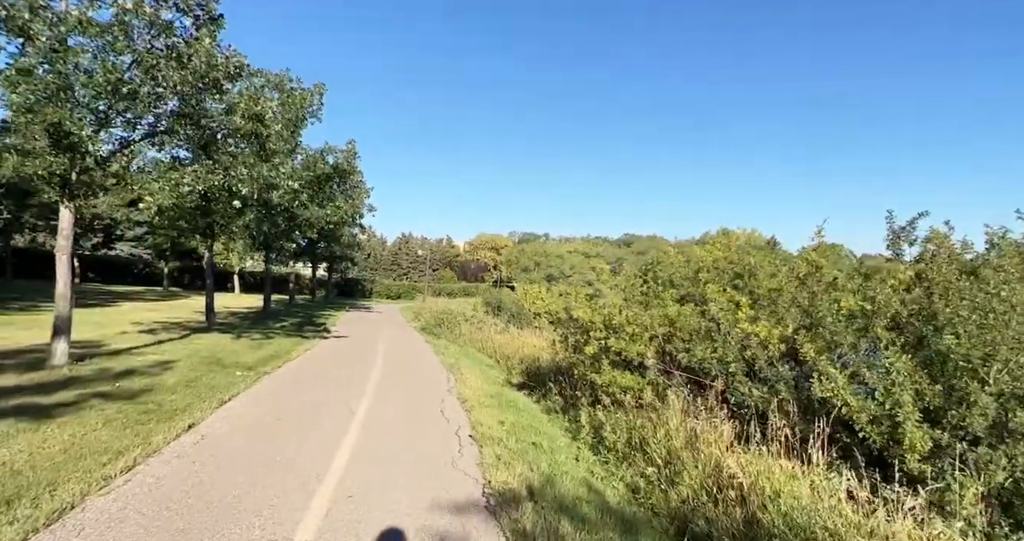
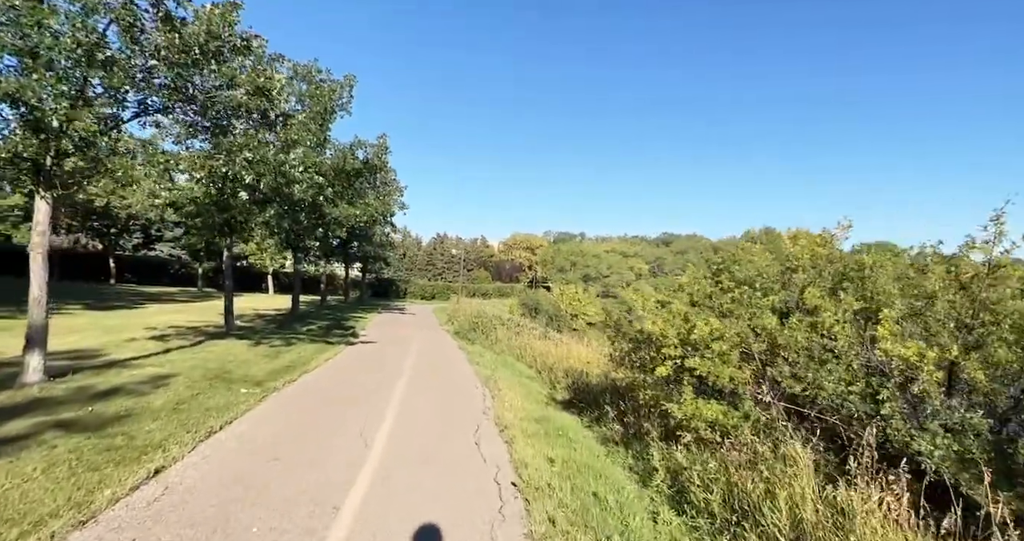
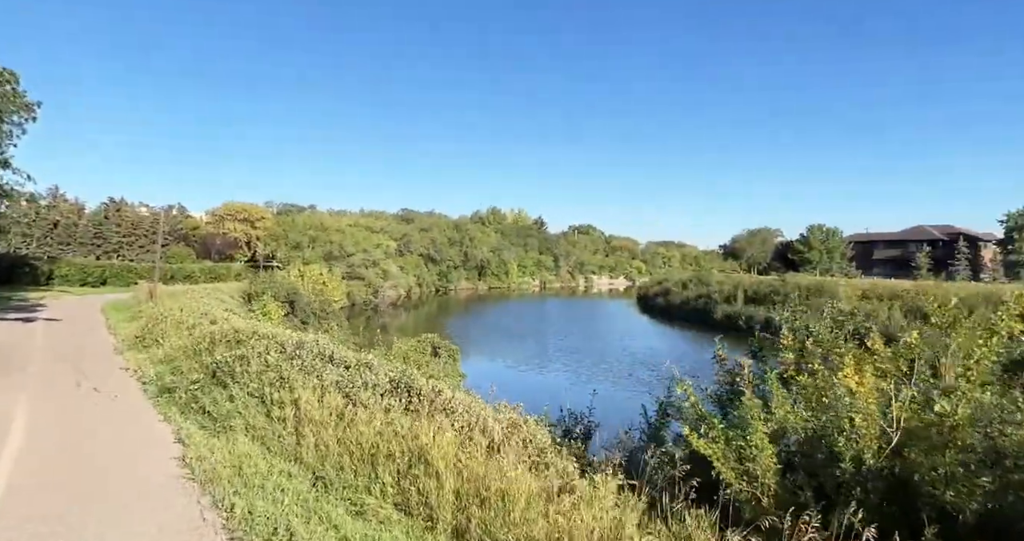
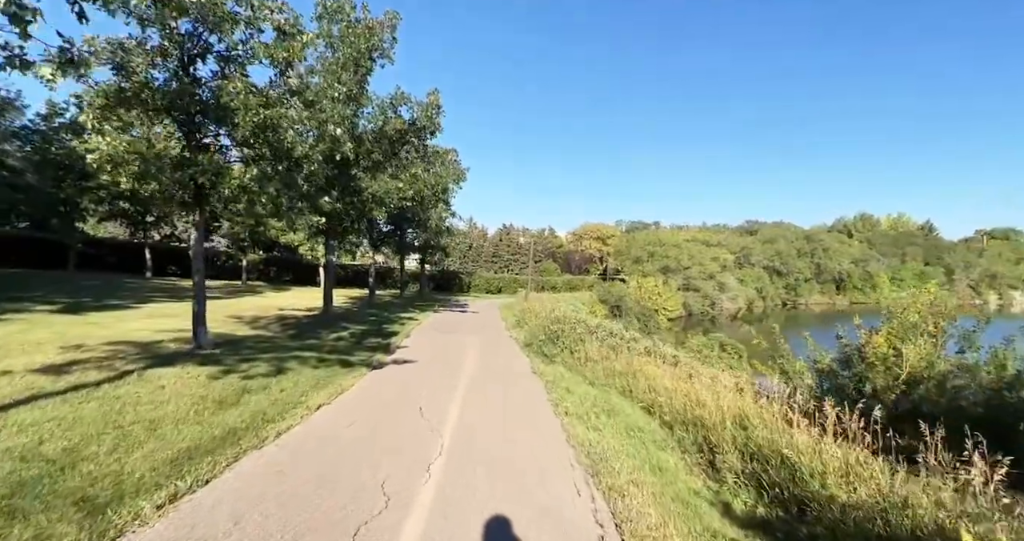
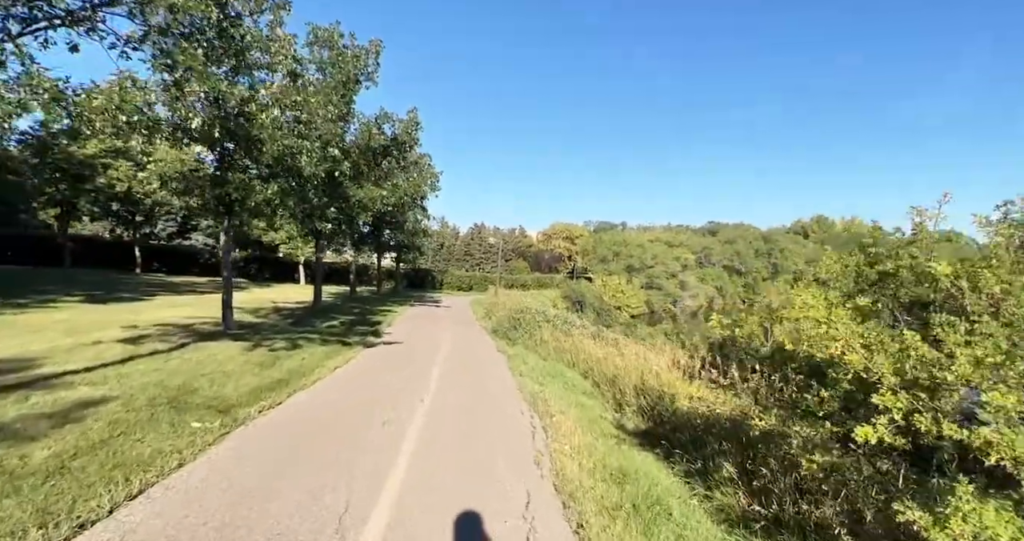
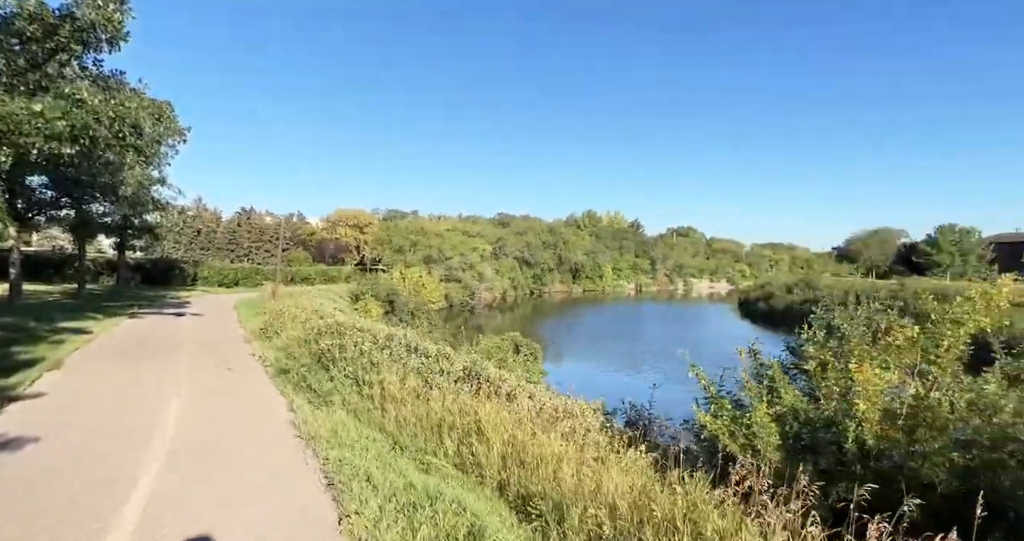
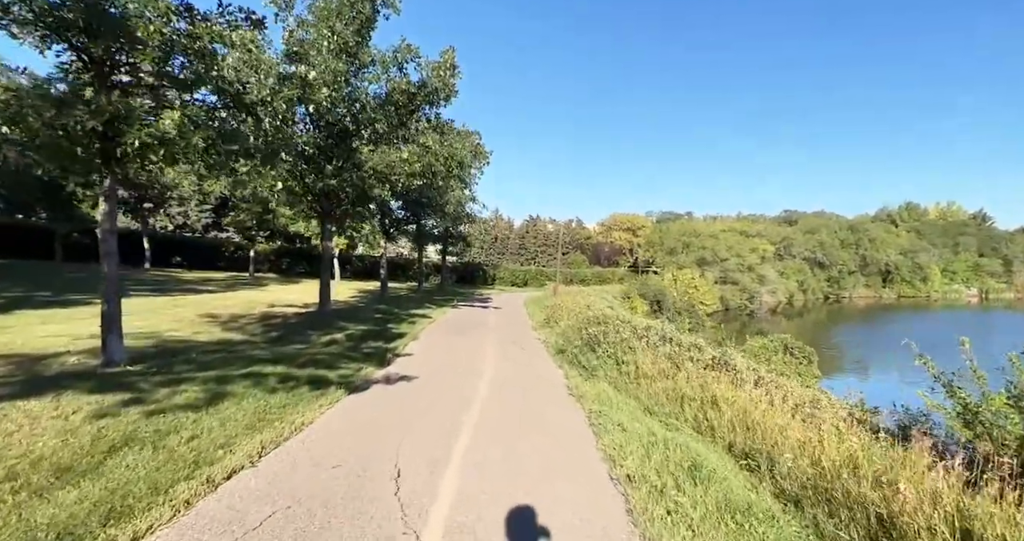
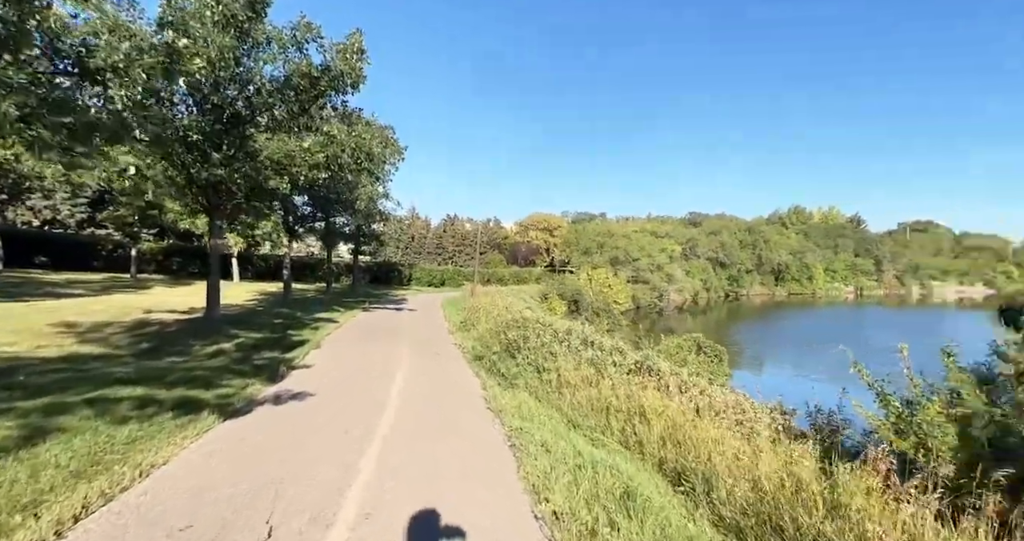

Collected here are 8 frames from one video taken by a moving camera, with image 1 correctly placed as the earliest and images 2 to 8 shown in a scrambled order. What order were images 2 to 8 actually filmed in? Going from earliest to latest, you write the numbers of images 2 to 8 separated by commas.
2, 5, 4, 7, 8, 6, 3
